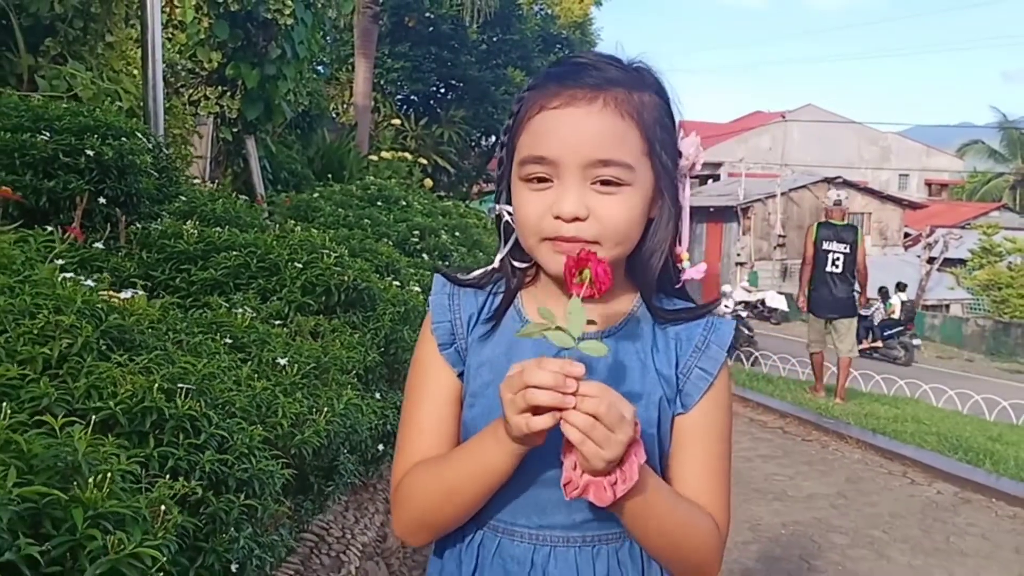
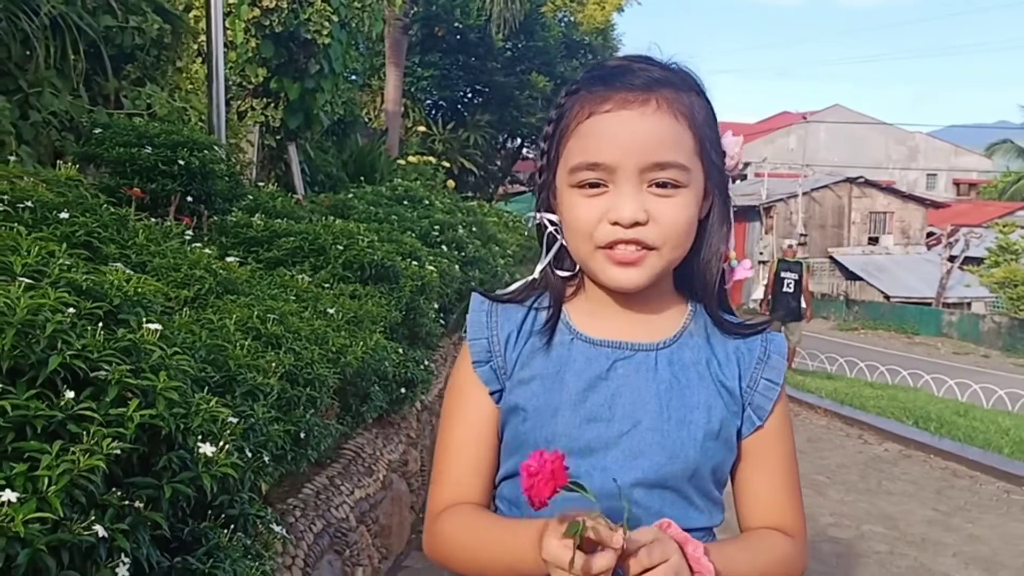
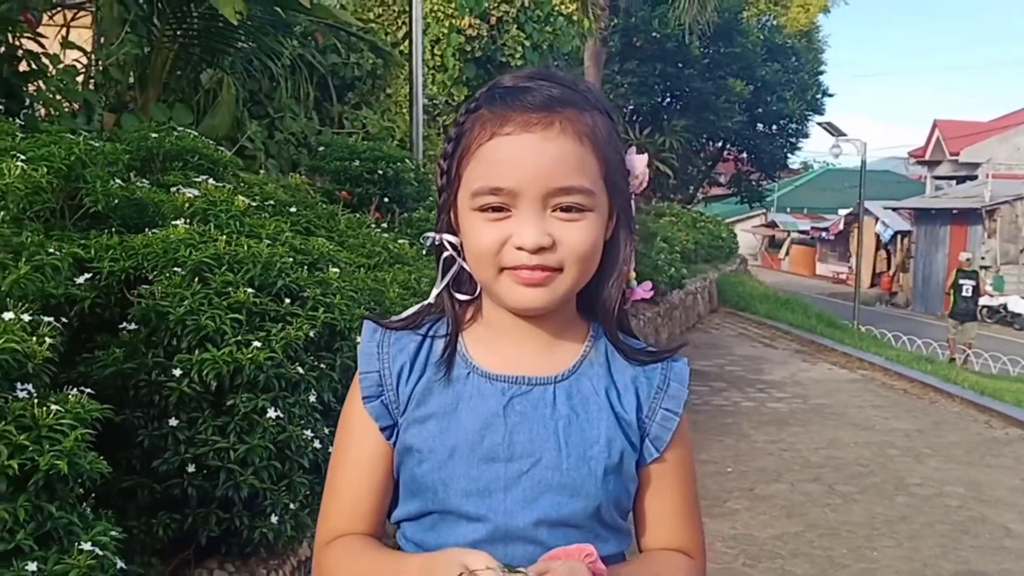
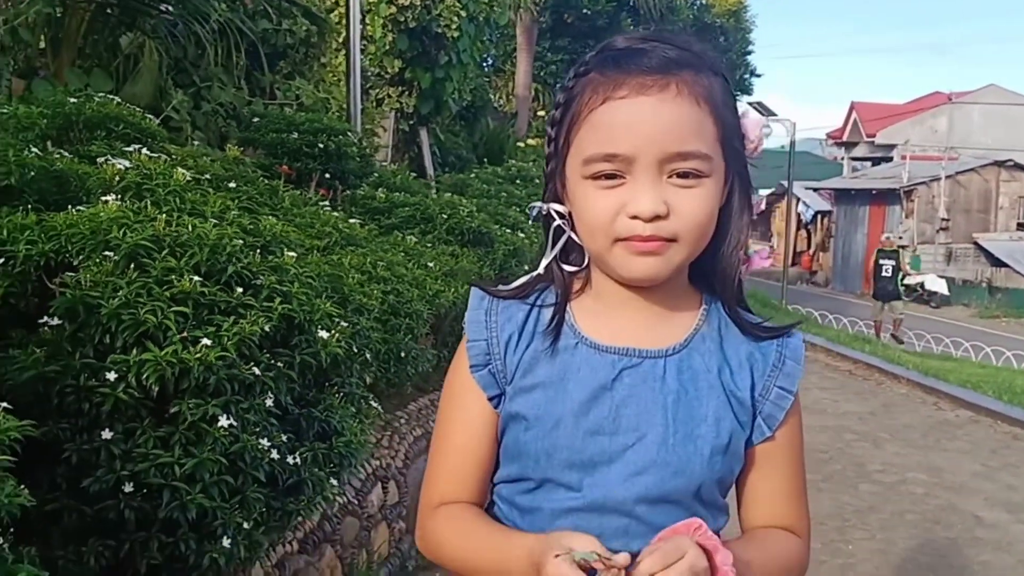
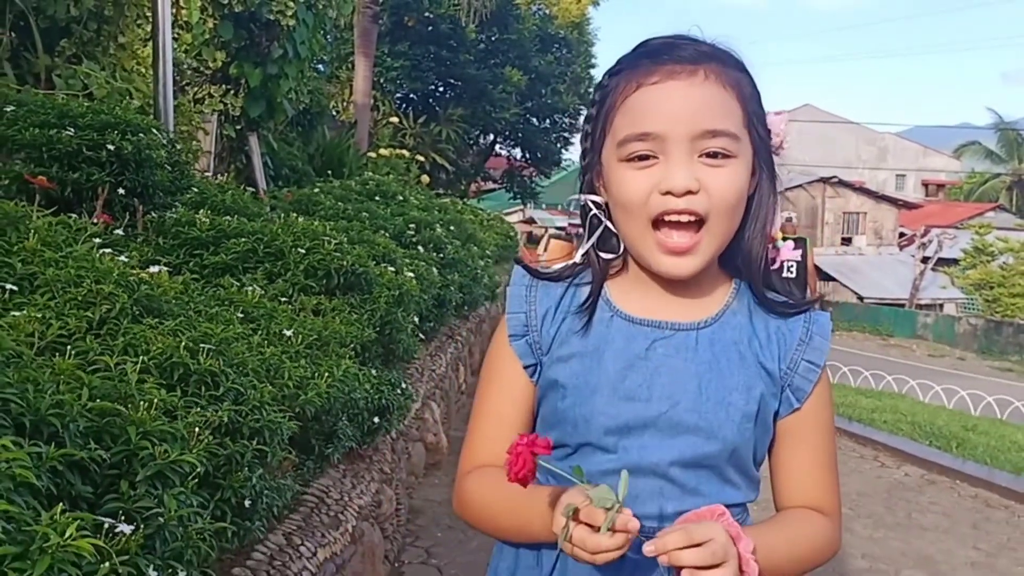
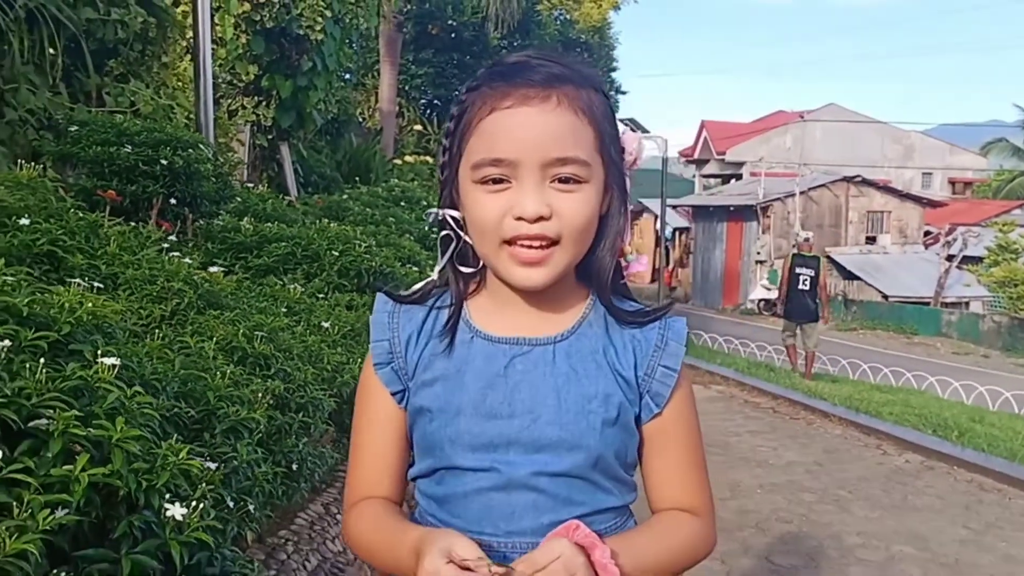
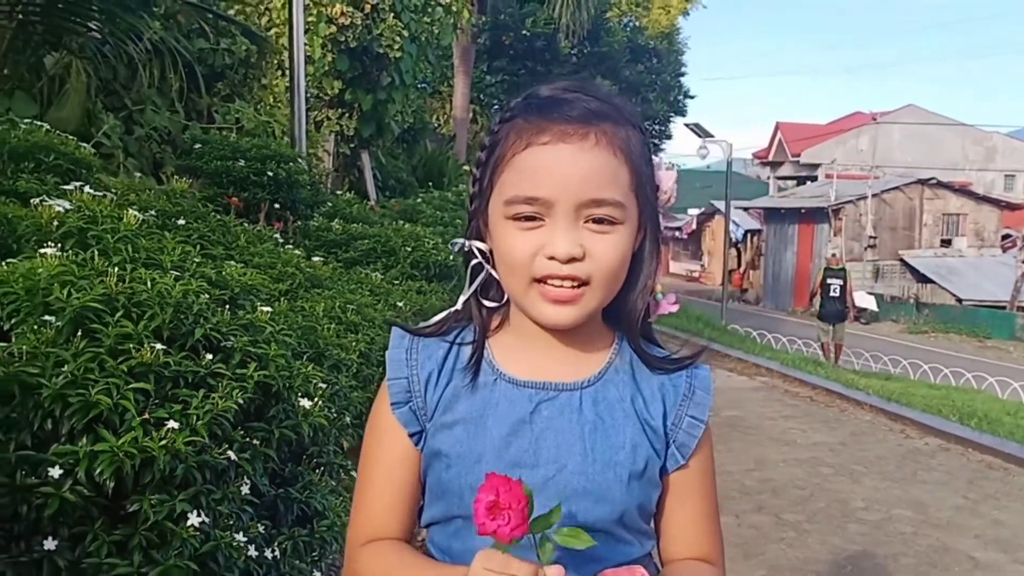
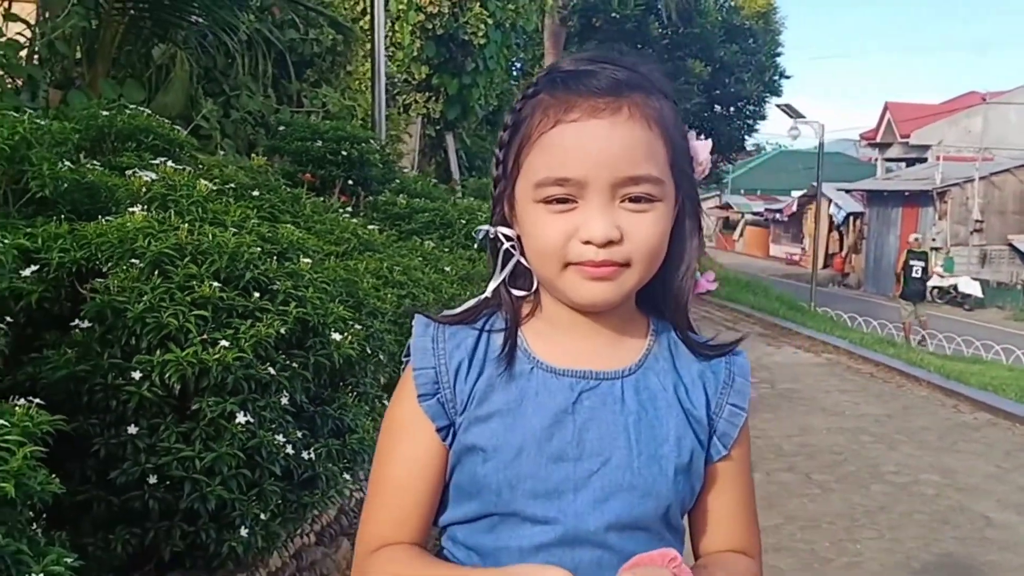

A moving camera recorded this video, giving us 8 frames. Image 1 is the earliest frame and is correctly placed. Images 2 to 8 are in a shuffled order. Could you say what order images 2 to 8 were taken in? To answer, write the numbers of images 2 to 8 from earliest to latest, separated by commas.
5, 6, 2, 7, 4, 8, 3
